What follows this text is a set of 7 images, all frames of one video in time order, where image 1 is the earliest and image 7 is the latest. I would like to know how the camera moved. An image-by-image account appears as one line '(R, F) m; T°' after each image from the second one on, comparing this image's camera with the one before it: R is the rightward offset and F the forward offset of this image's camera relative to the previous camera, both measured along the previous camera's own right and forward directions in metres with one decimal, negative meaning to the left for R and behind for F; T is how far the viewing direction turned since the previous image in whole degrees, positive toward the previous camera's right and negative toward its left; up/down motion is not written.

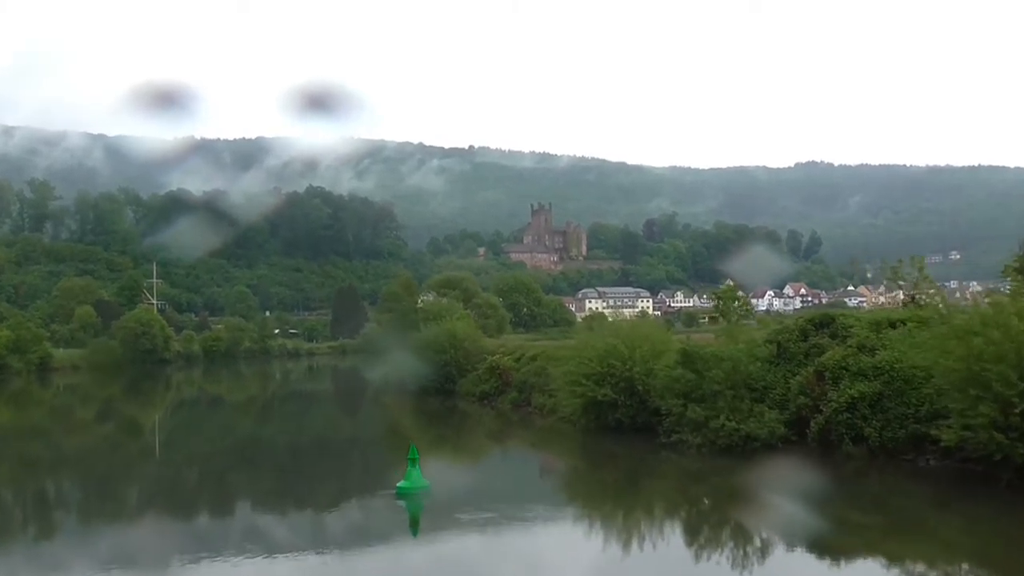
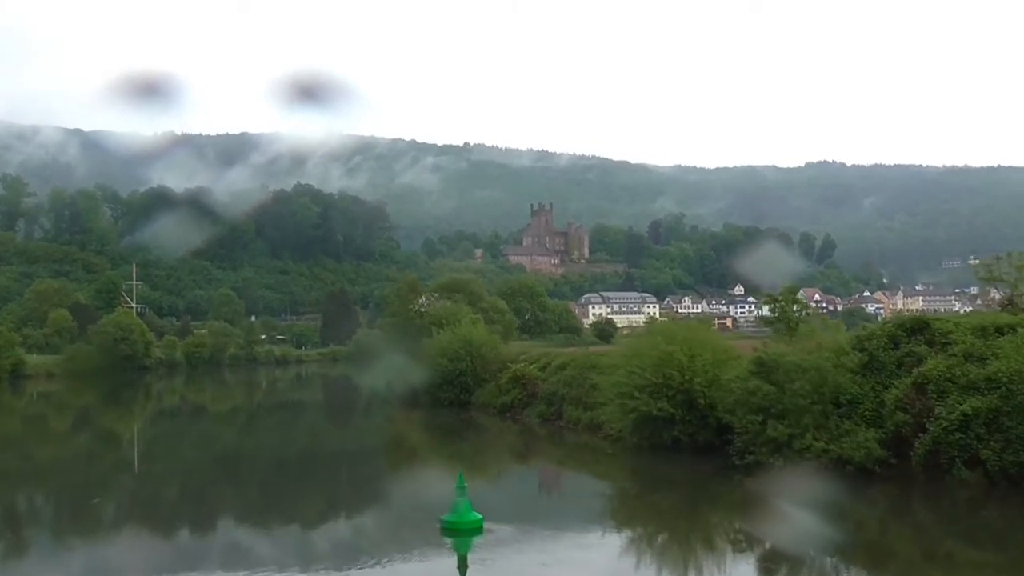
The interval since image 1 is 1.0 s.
(-2.7, +4.2) m; +2°
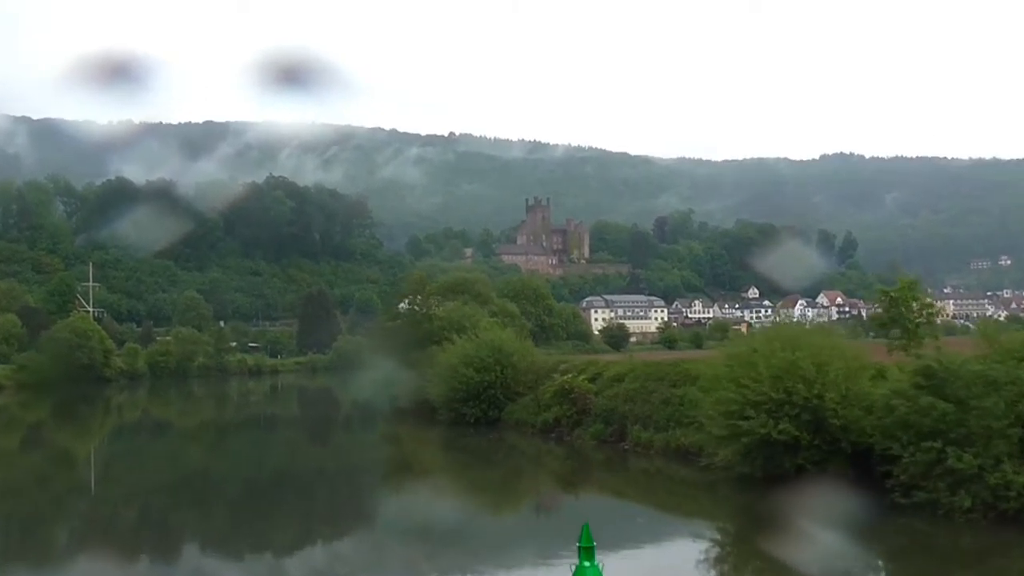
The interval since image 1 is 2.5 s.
(-4.1, +7.0) m; +3°
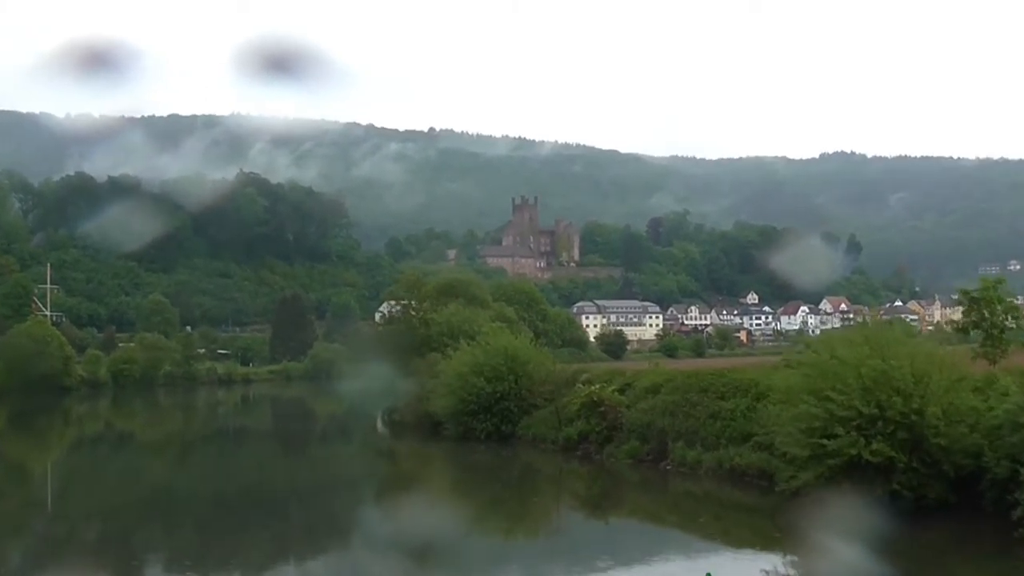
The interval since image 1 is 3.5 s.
(-2.5, +4.2) m; +3°
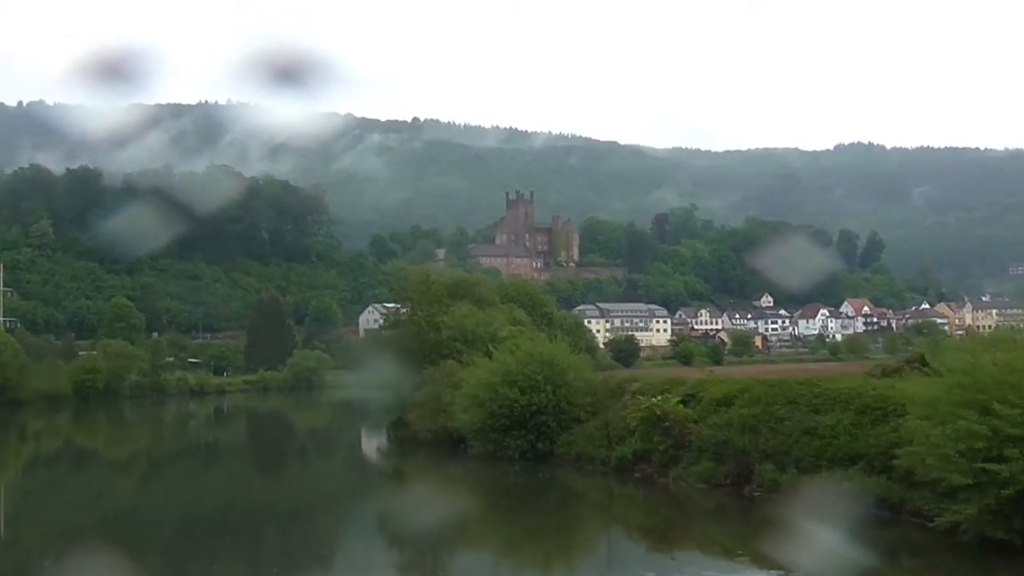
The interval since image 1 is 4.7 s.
(-3.0, +5.5) m; +3°
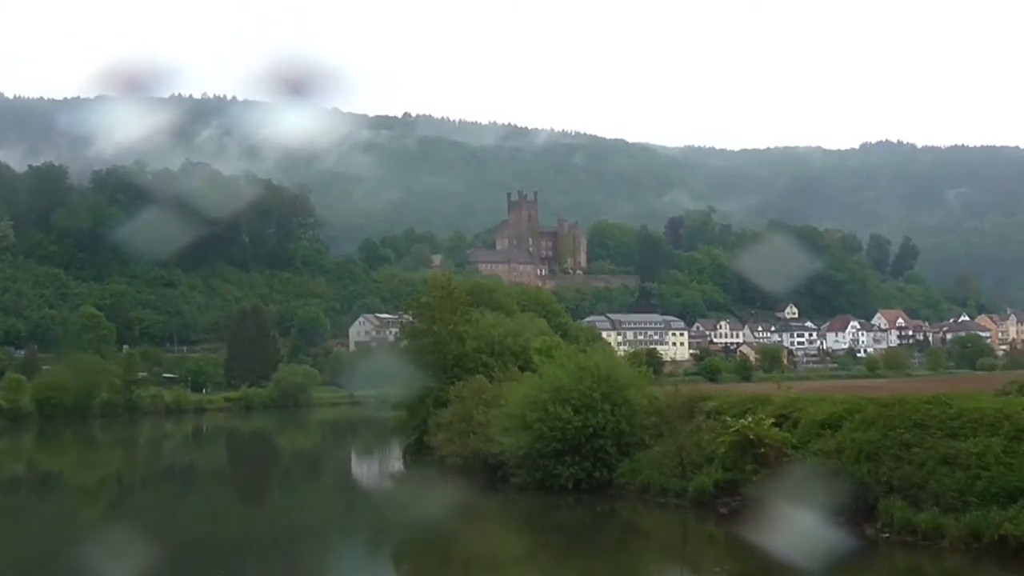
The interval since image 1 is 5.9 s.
(-2.8, +5.3) m; +2°
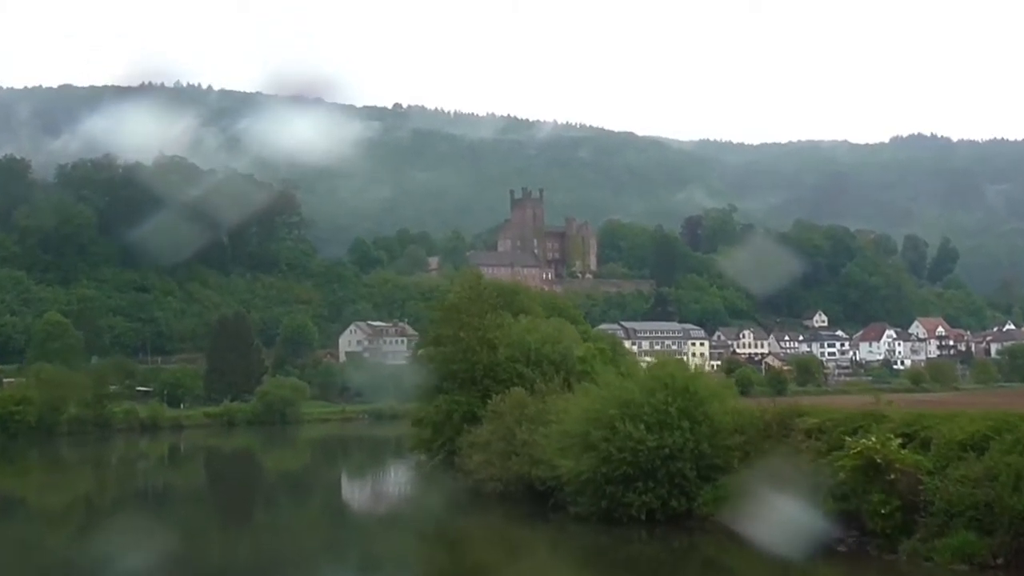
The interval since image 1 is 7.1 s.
(-2.5, +5.0) m; +2°
